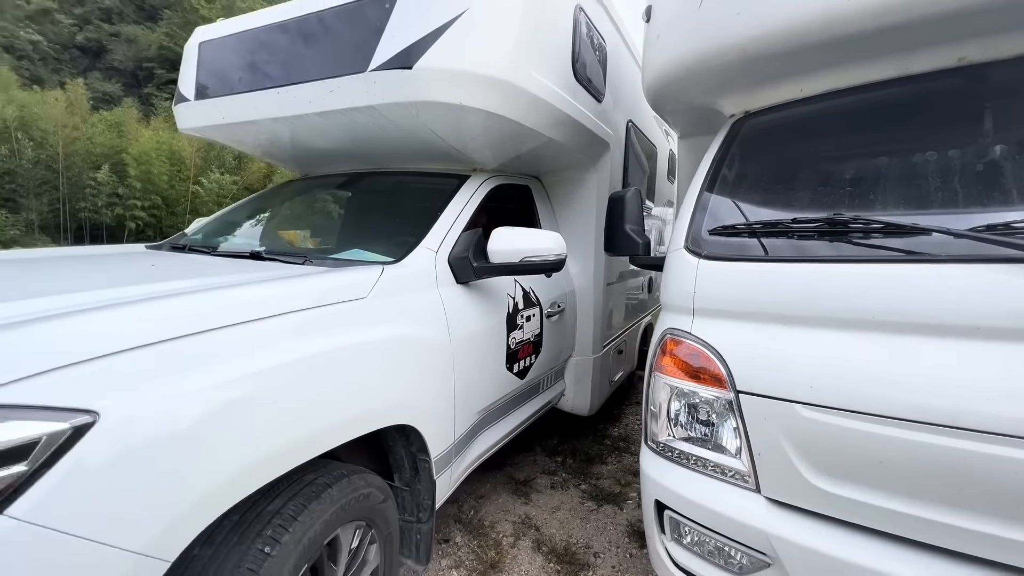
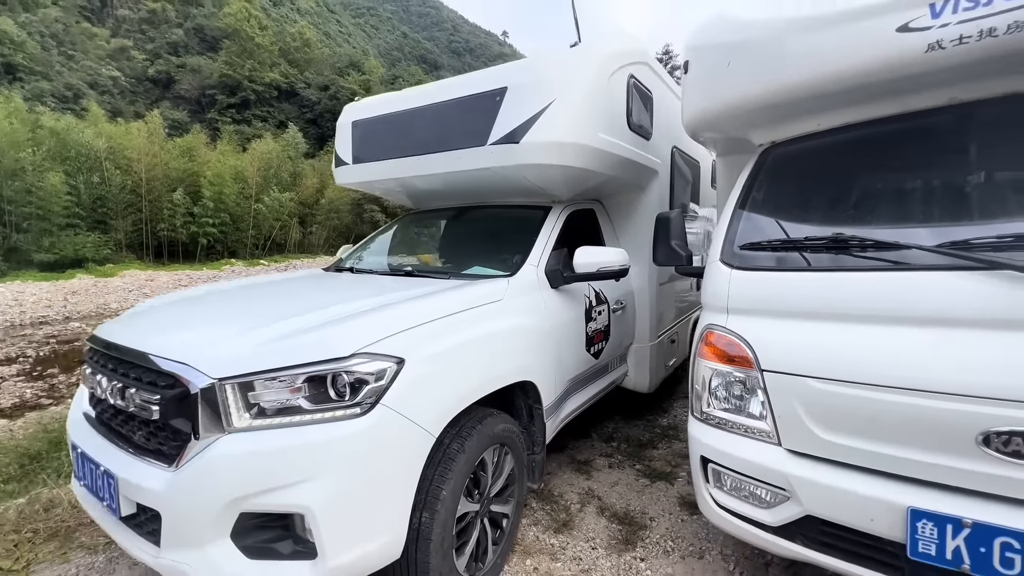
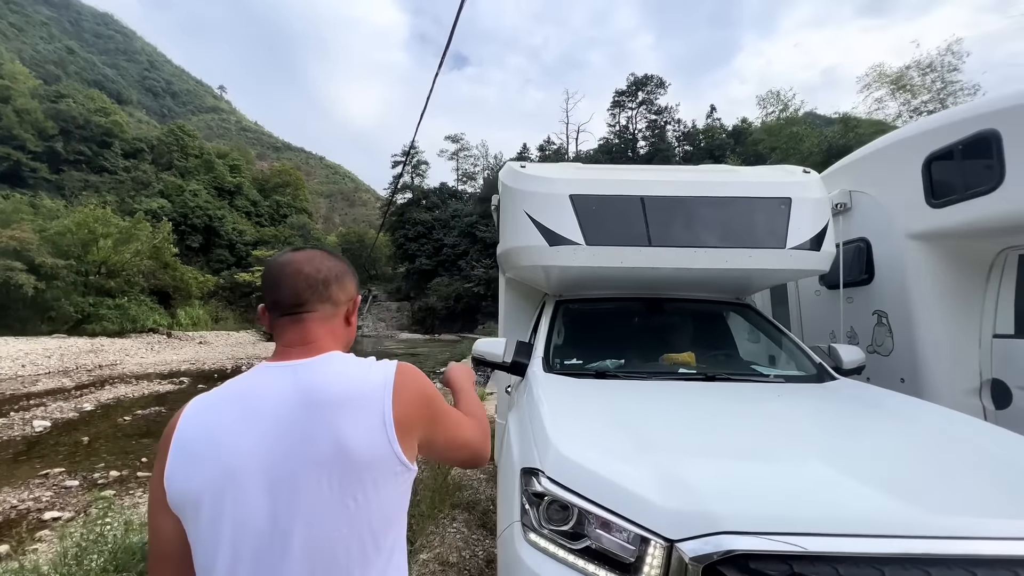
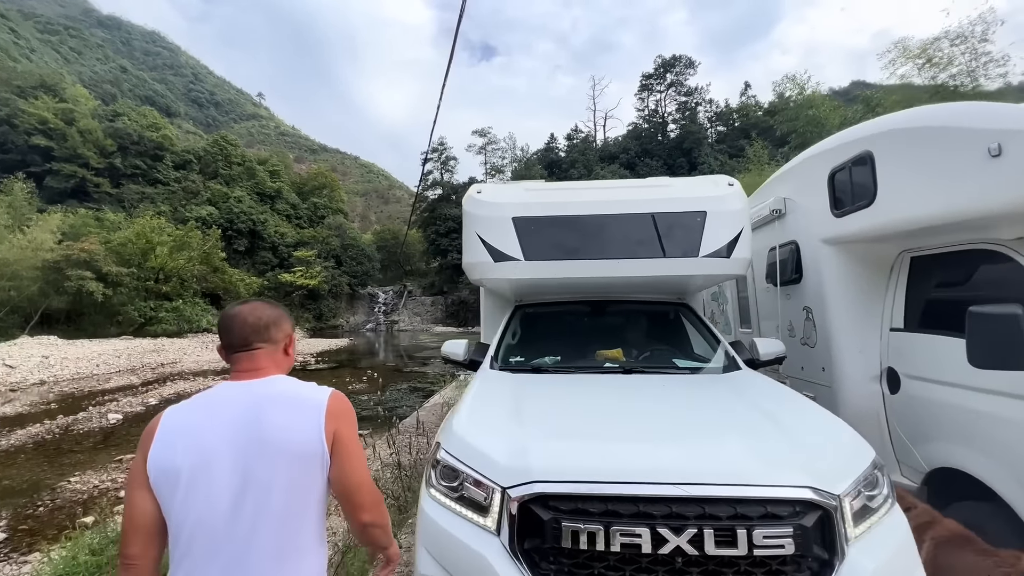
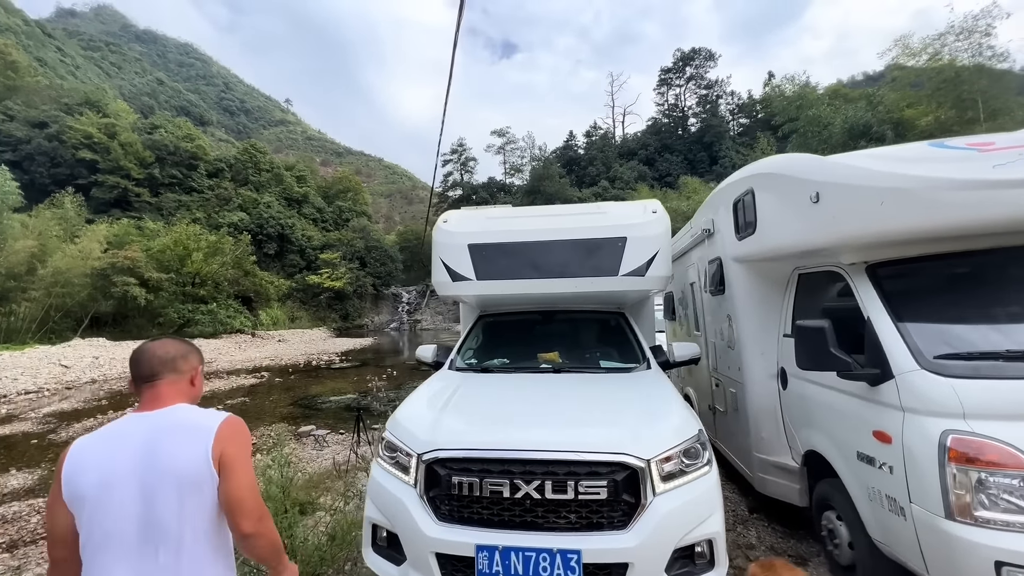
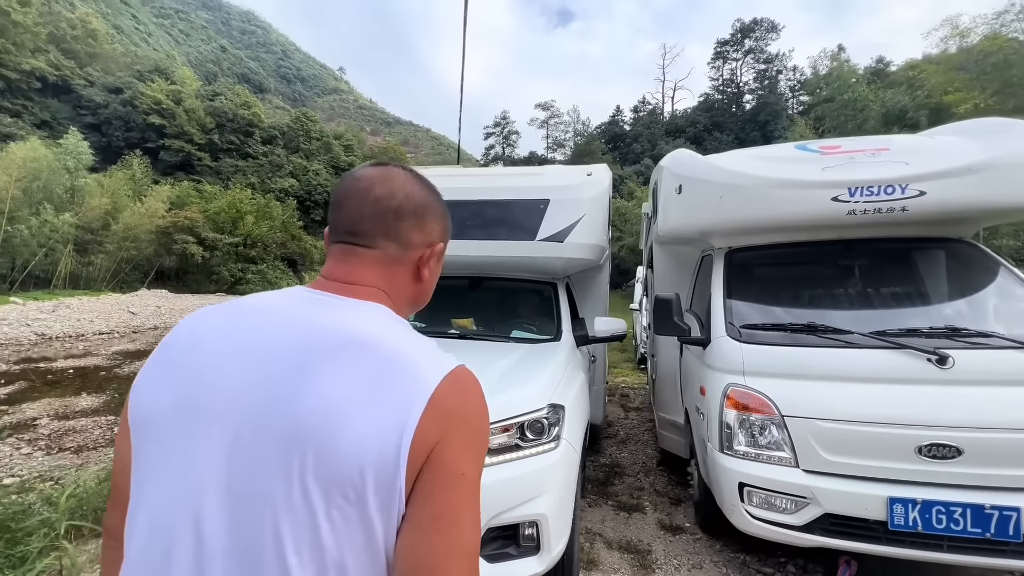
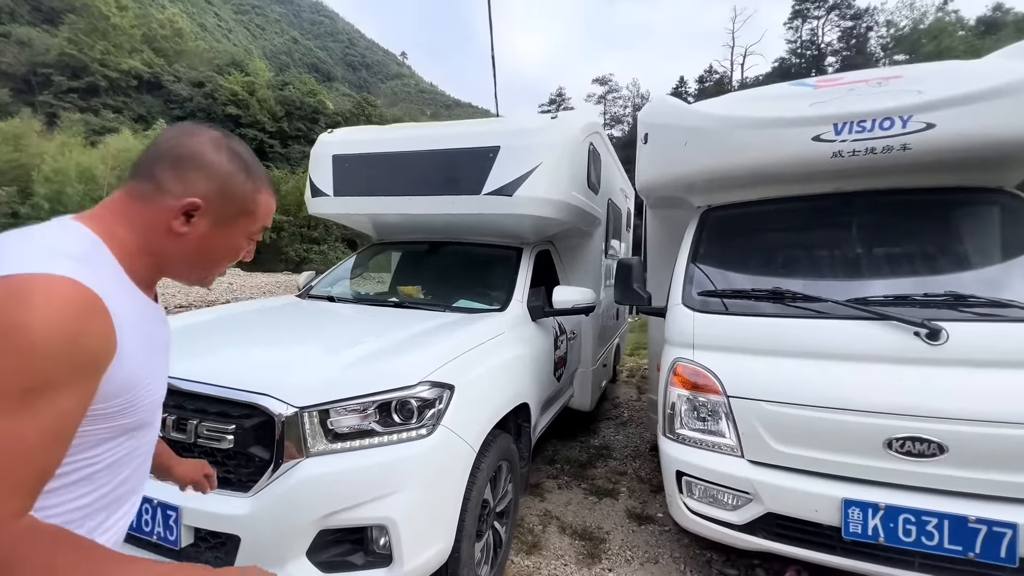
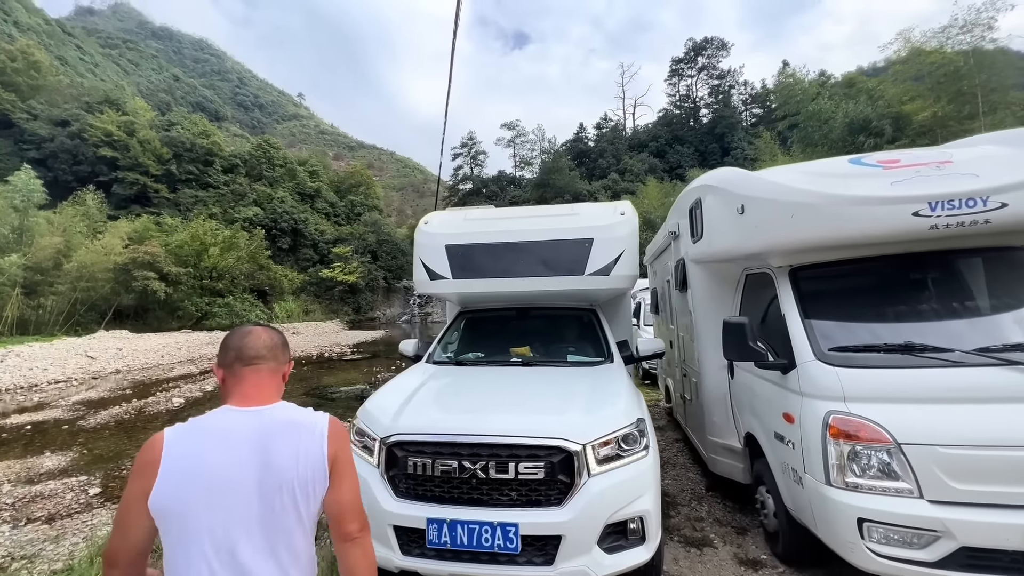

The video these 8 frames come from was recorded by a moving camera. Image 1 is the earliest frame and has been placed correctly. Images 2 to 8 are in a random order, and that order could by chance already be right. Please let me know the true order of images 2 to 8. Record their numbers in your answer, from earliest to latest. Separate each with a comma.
2, 7, 6, 8, 5, 4, 3
